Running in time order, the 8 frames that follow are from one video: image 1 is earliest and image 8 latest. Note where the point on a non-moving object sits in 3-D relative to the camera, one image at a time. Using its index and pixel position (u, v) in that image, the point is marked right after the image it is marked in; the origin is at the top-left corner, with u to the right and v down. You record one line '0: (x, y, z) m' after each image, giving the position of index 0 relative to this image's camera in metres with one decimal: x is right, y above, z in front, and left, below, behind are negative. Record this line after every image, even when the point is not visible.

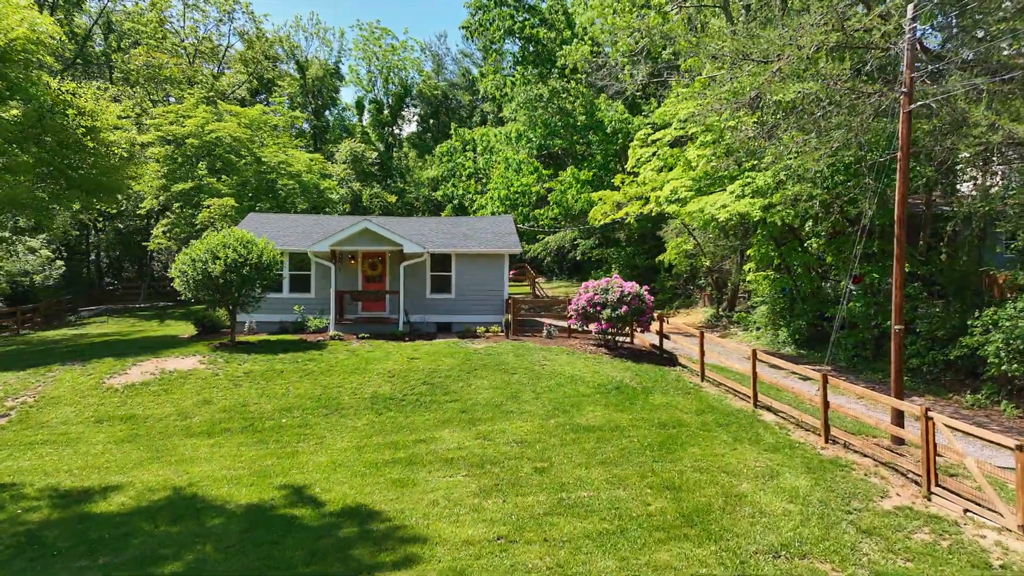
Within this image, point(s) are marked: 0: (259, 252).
0: (-4.8, +0.7, +13.6) m
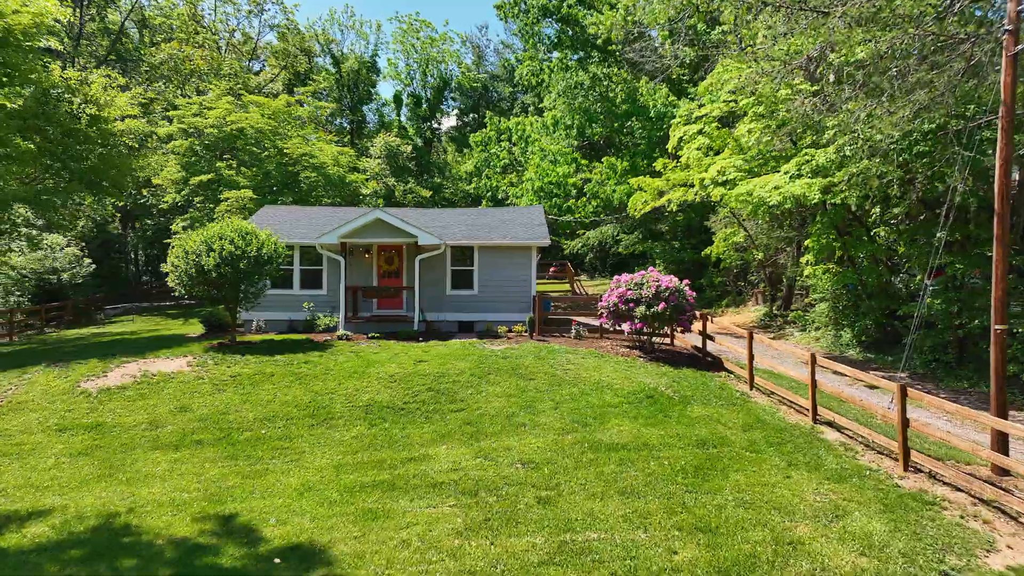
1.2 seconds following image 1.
0: (-4.4, +0.8, +12.5) m
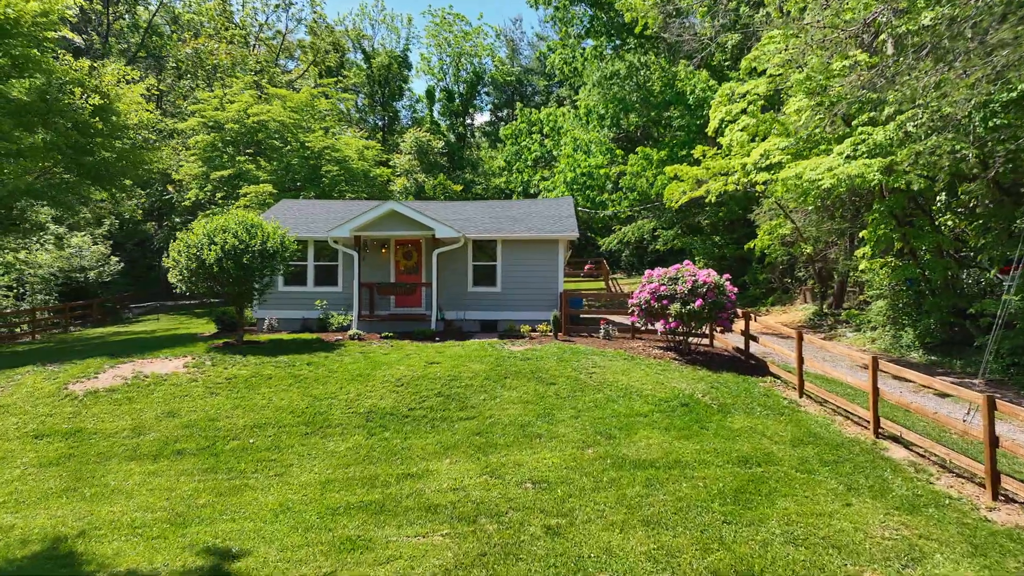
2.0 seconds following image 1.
0: (-4.1, +0.8, +11.7) m
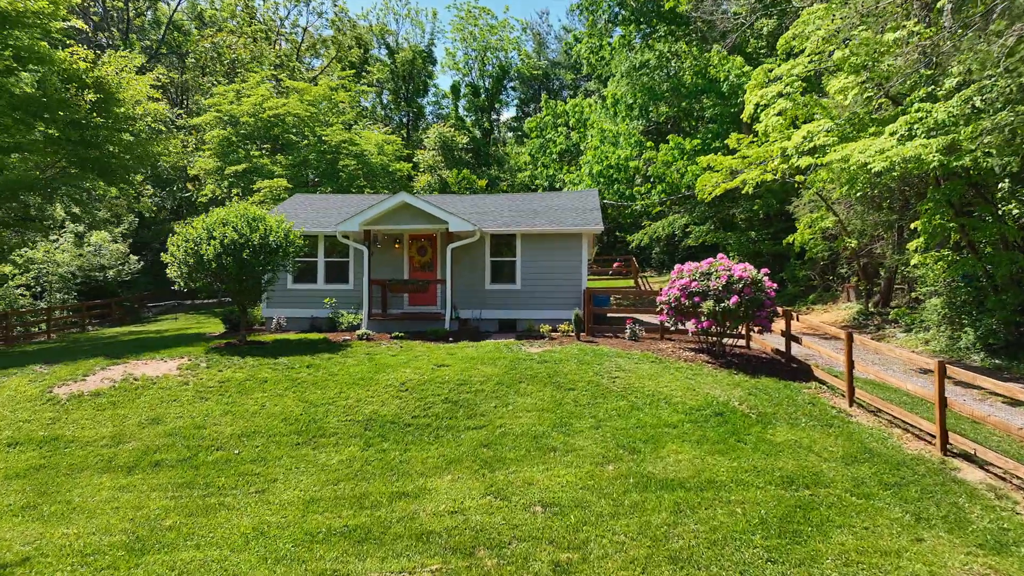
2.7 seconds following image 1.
0: (-3.8, +0.9, +11.0) m
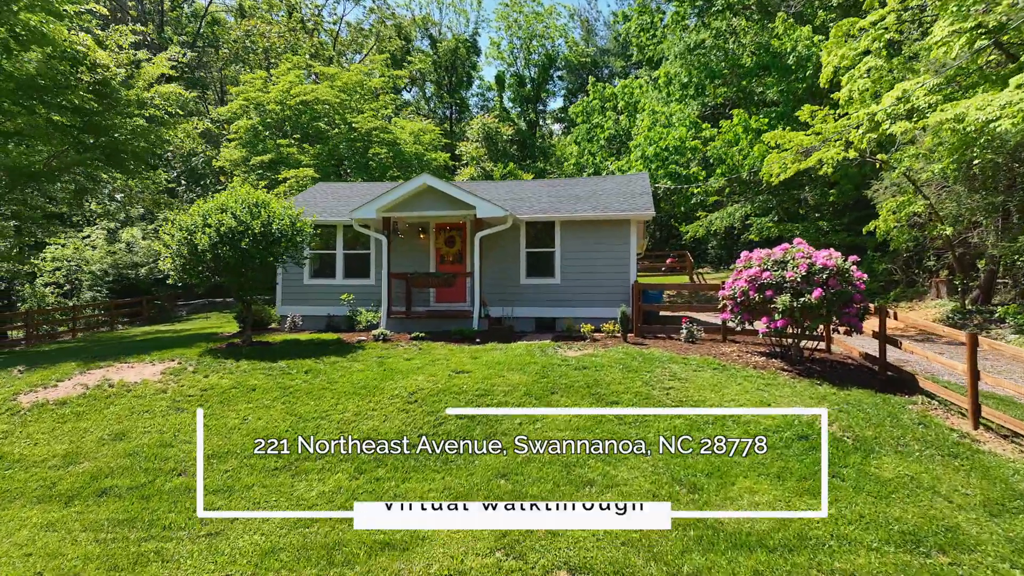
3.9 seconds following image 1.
0: (-3.3, +1.0, +9.8) m
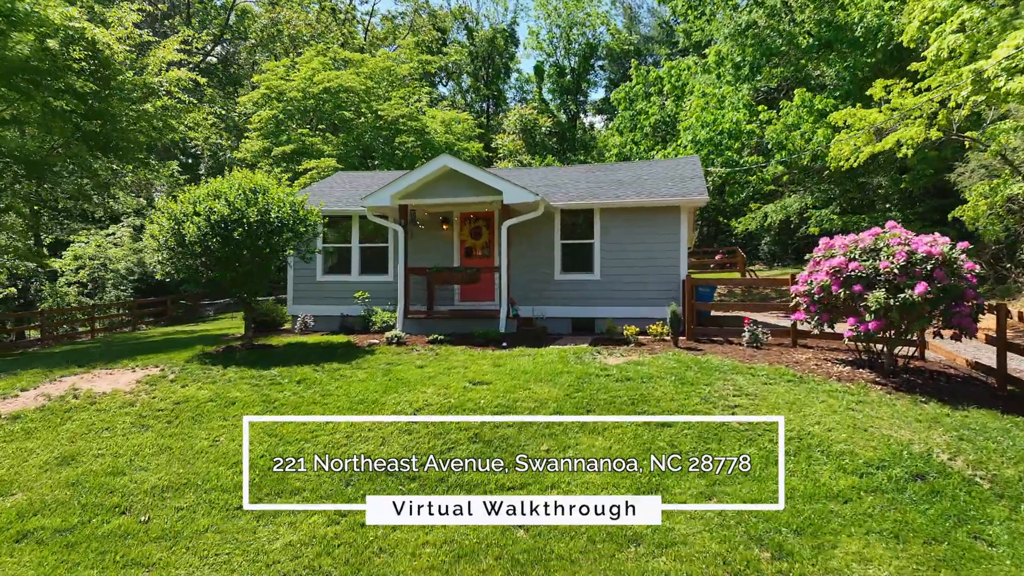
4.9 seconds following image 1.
0: (-2.9, +1.0, +8.7) m
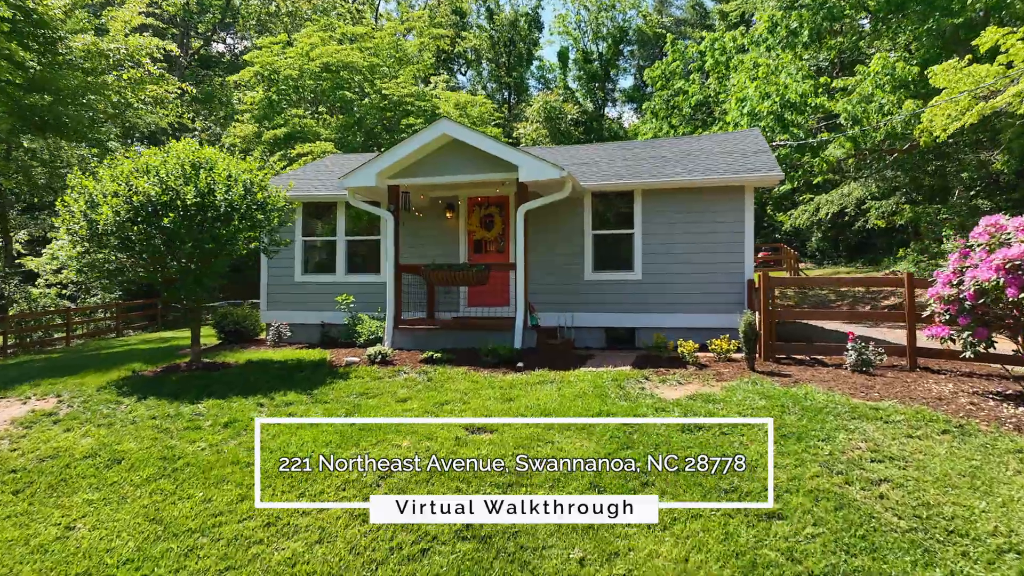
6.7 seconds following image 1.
0: (-2.8, +1.0, +6.7) m
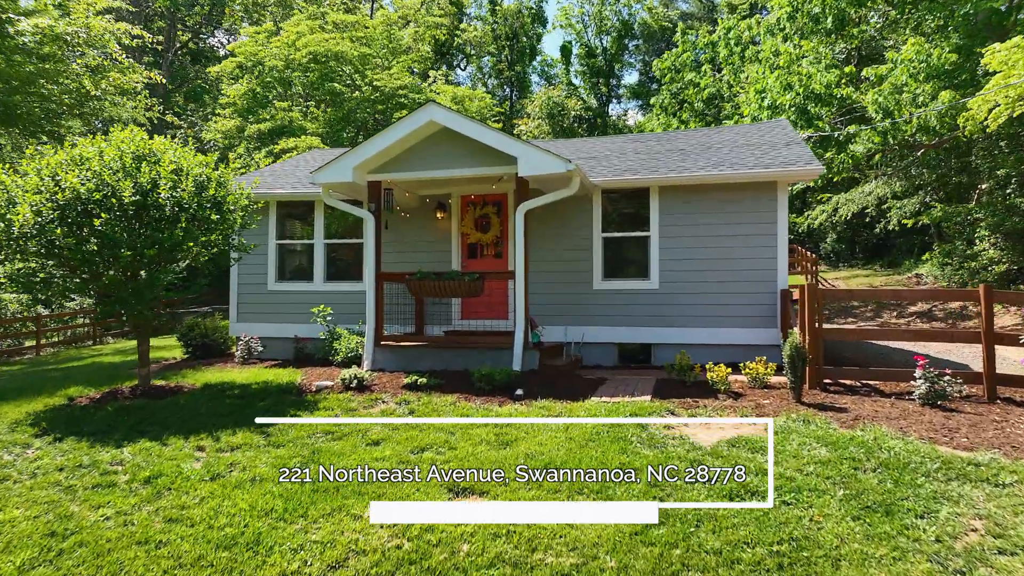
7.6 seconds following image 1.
0: (-2.8, +0.9, +5.7) m
